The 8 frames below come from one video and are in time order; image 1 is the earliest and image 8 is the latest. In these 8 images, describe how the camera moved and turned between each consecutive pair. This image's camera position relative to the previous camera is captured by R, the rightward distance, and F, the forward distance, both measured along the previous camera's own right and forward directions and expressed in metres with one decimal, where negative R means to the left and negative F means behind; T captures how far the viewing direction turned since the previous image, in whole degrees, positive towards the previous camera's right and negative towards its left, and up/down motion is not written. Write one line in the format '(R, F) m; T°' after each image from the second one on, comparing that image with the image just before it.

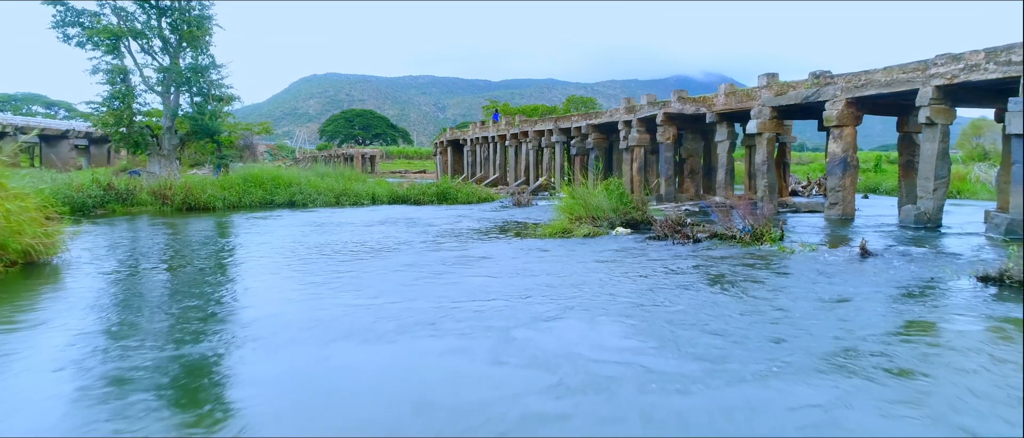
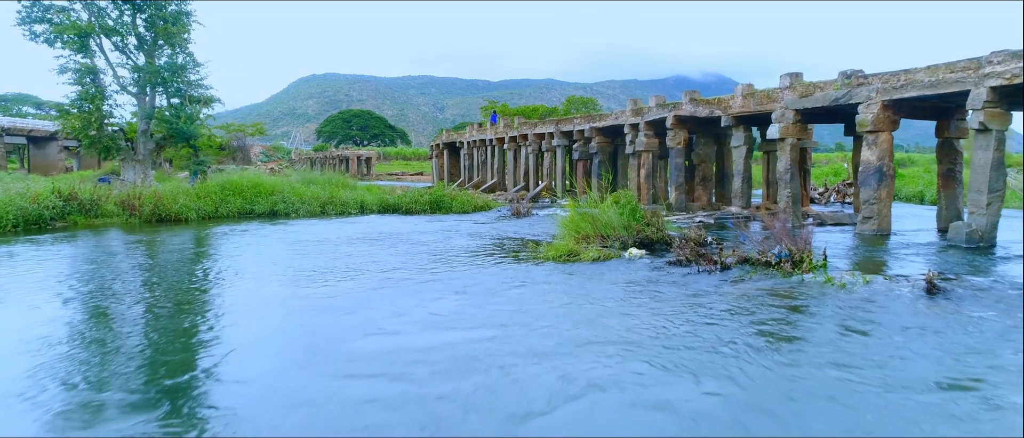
(0.0, +1.5) m; 0°
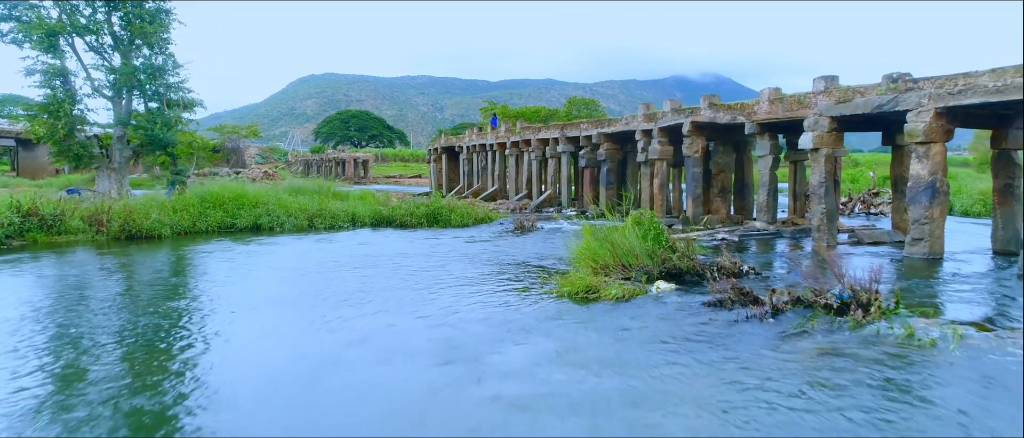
(-0.1, +1.5) m; 0°
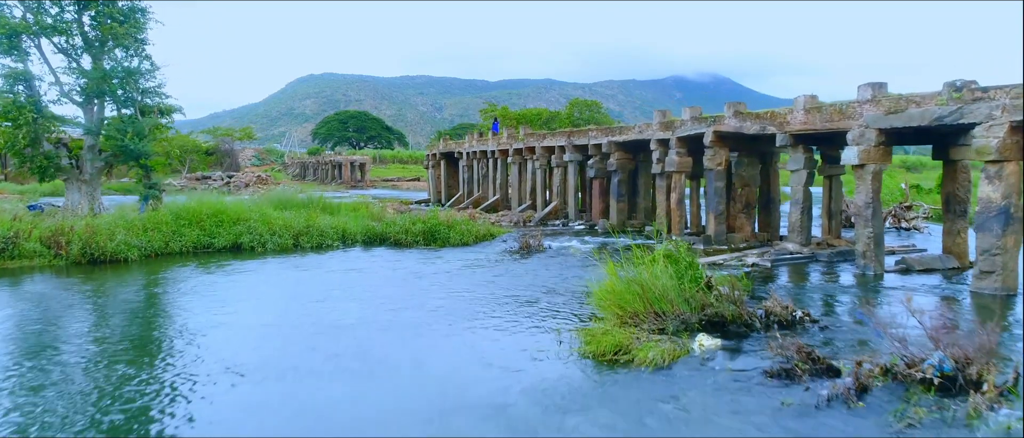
(-0.1, +1.6) m; 0°
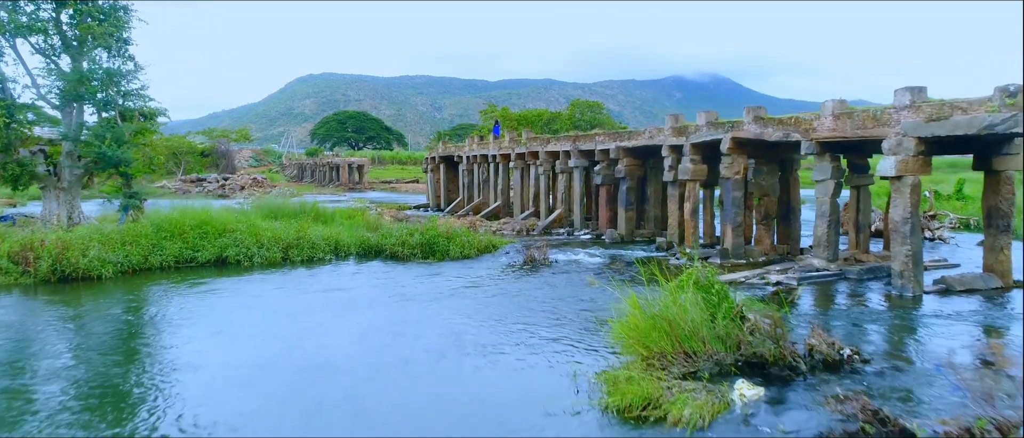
(-0.1, +1.1) m; 0°
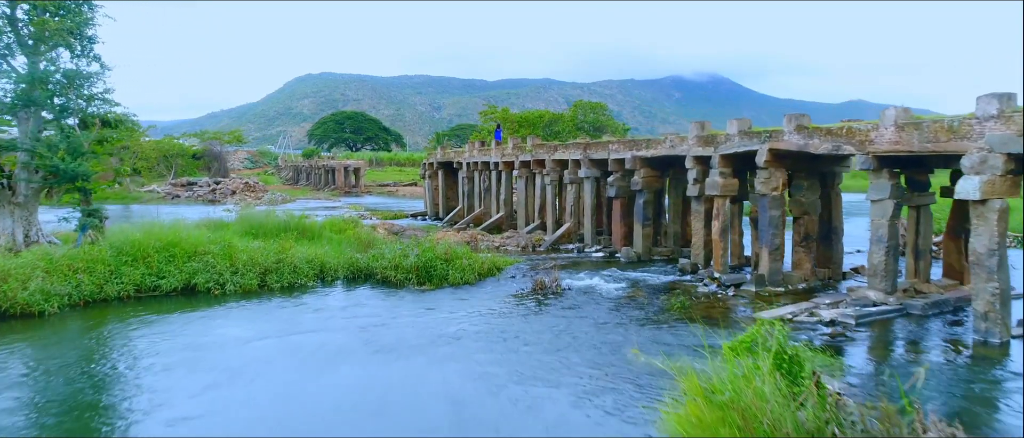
(-0.2, +1.9) m; 0°
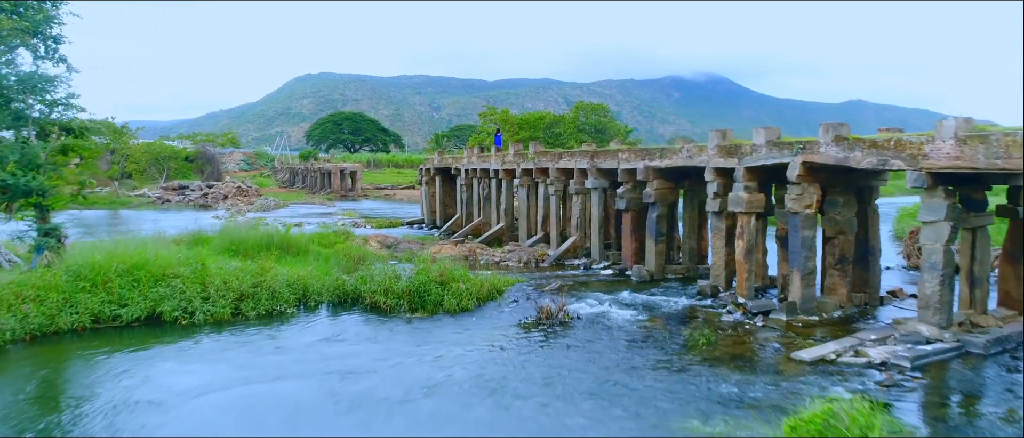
(-0.1, +1.4) m; 0°
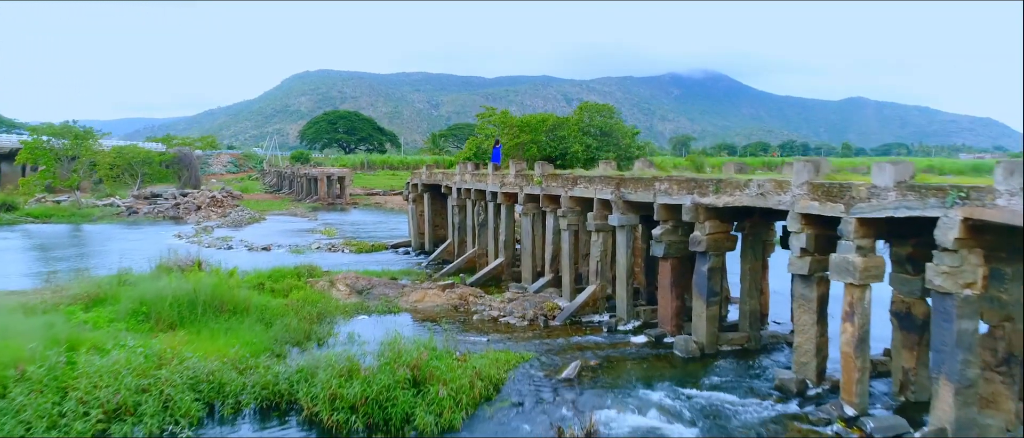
(-0.1, +4.3) m; 0°
